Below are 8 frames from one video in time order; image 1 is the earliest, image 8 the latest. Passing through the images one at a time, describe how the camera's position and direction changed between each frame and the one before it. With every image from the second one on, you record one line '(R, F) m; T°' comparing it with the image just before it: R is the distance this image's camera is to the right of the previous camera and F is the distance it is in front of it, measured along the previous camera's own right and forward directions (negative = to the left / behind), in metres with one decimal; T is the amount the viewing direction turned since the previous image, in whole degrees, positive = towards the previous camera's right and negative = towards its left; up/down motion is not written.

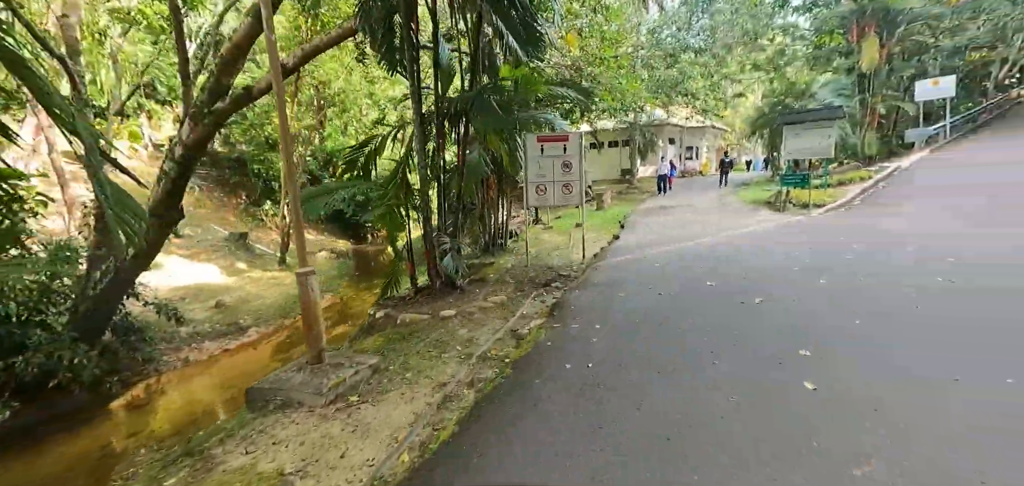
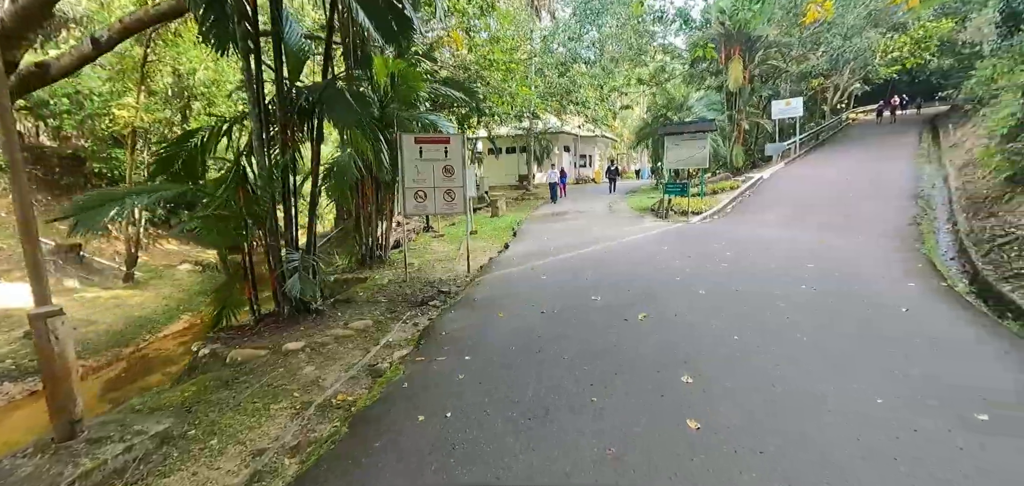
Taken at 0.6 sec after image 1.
(+0.4, +0.6) m; +12°
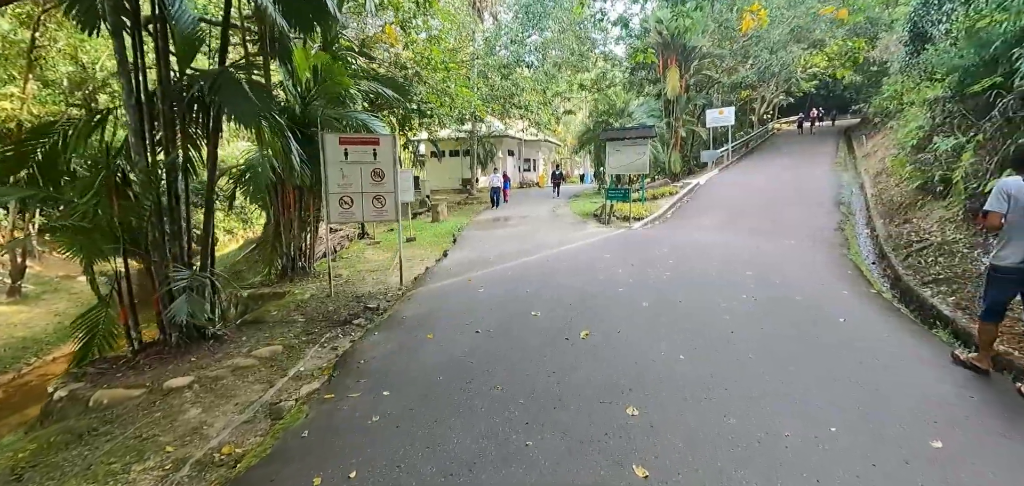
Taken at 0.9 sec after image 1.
(+0.1, +0.4) m; +7°
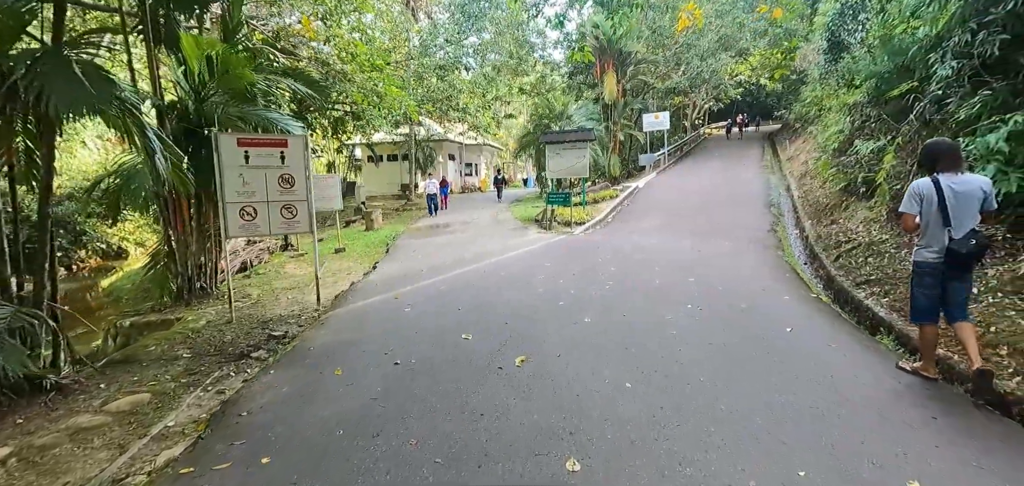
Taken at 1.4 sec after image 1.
(+0.2, +0.5) m; +7°
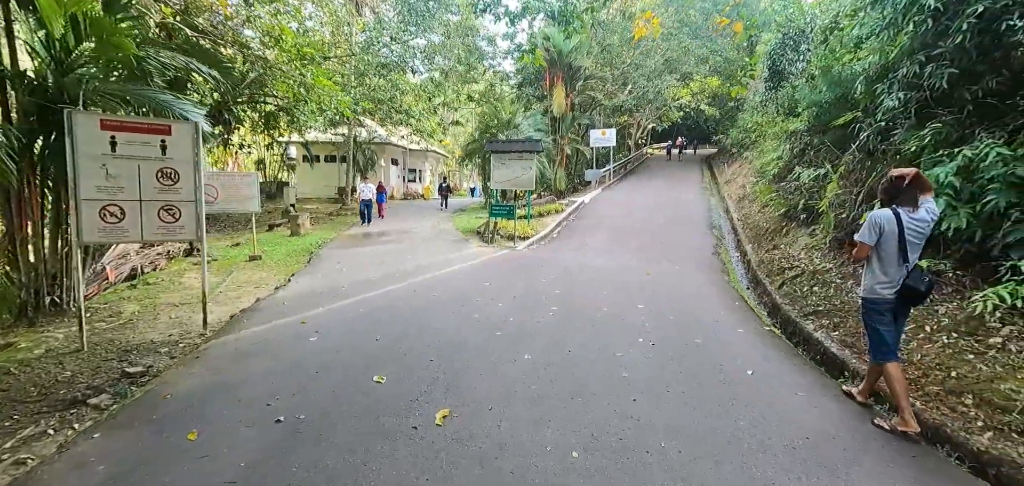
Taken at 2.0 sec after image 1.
(+0.1, +0.6) m; +7°
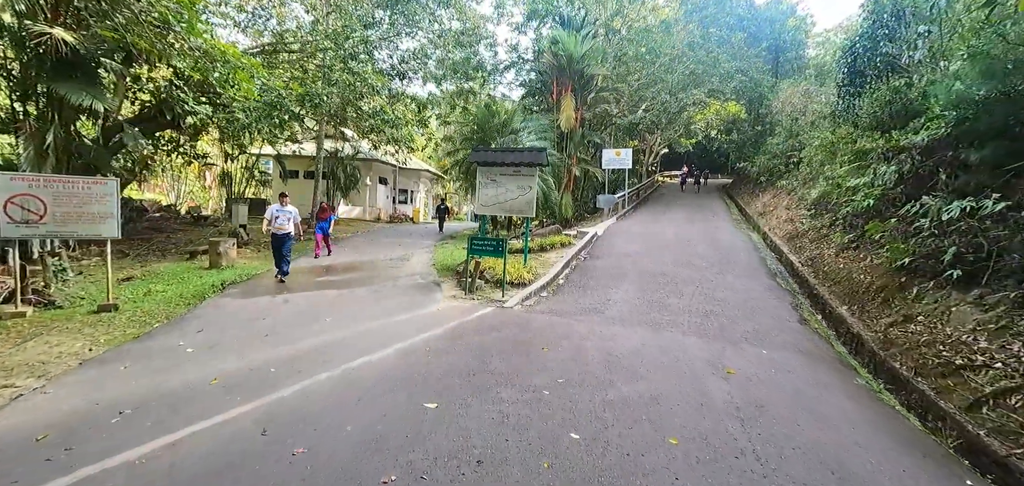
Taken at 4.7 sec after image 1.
(+0.2, +3.1) m; 0°
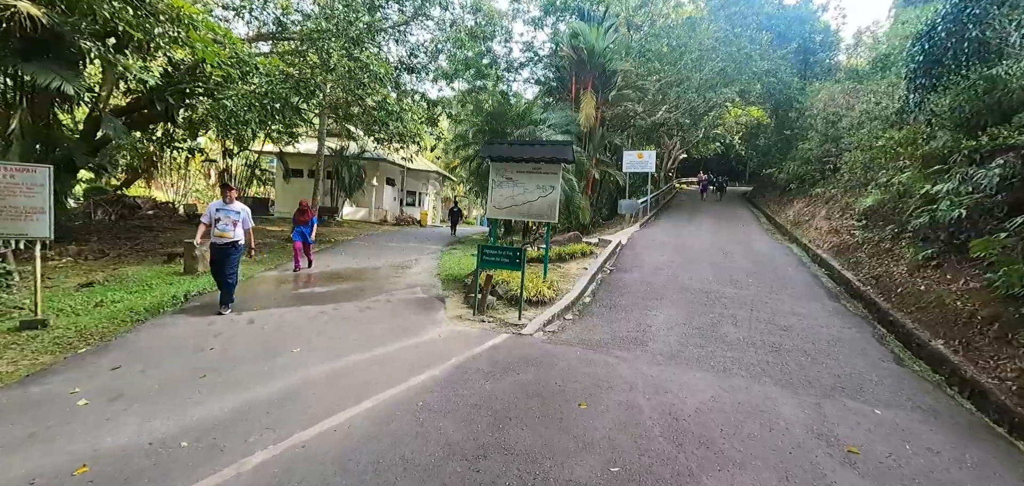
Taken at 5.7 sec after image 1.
(-0.1, +1.2) m; -1°
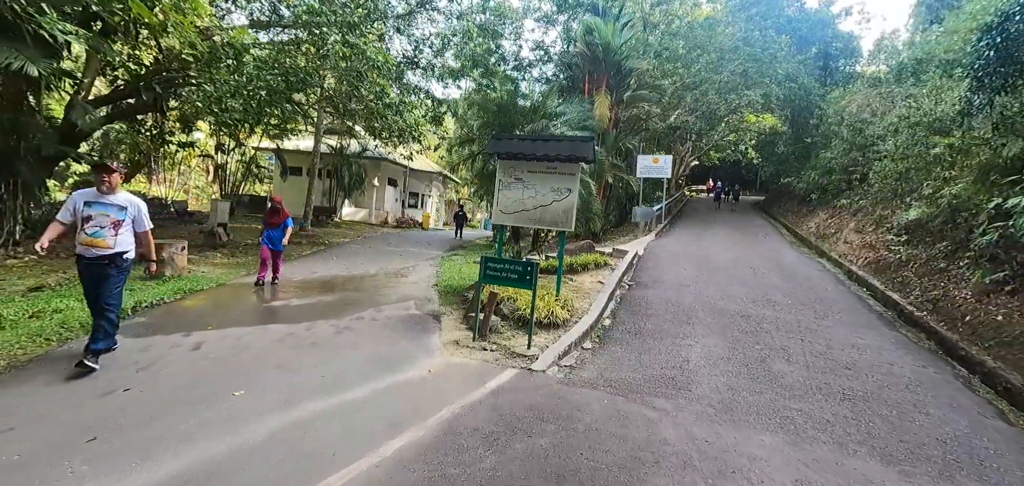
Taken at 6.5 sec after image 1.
(-0.1, +0.9) m; 0°
